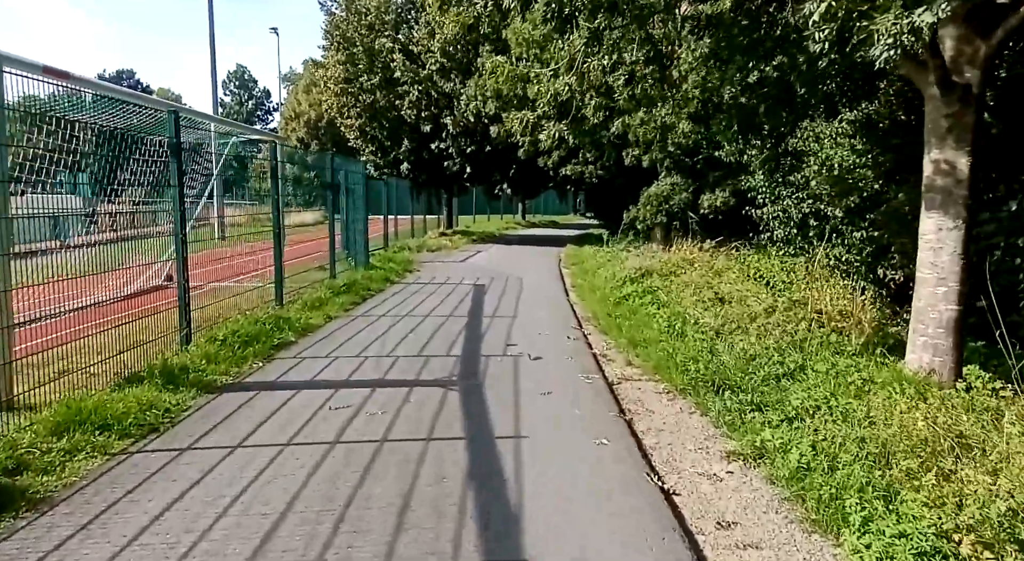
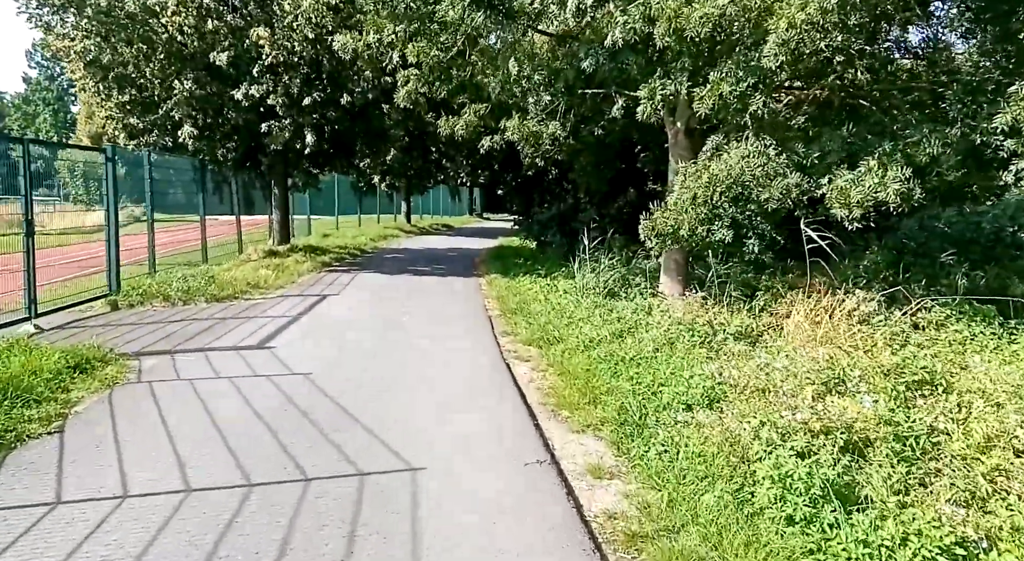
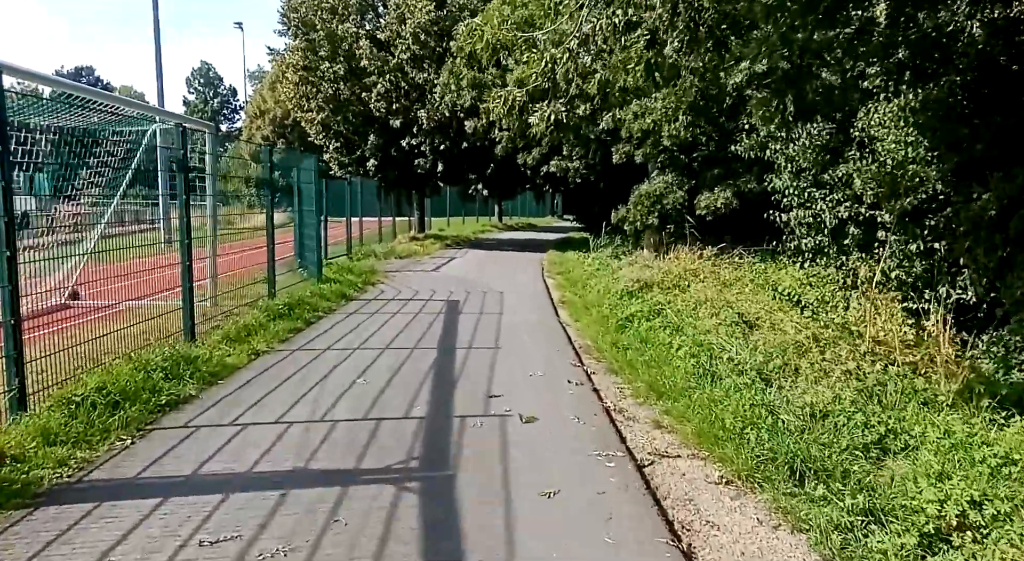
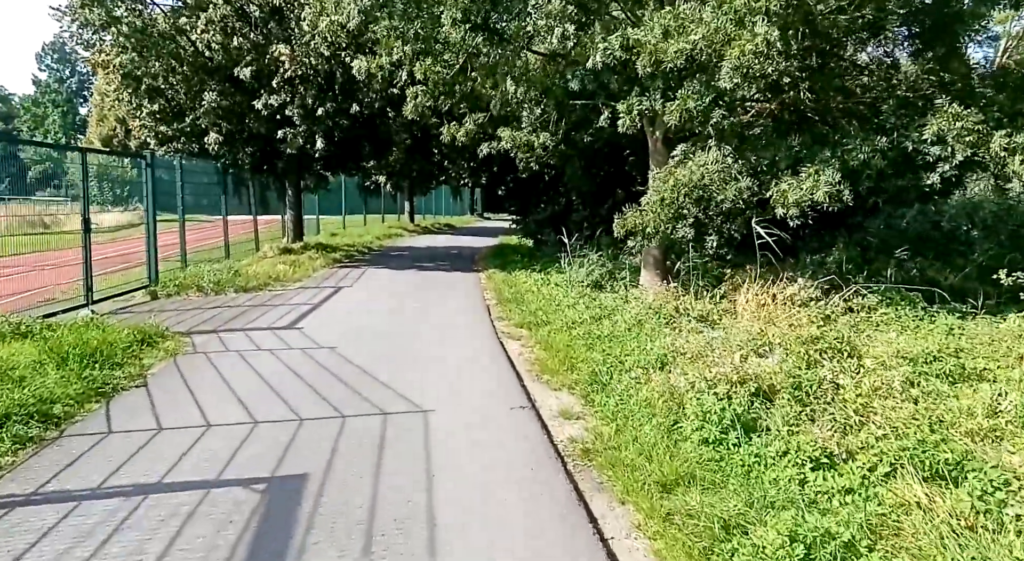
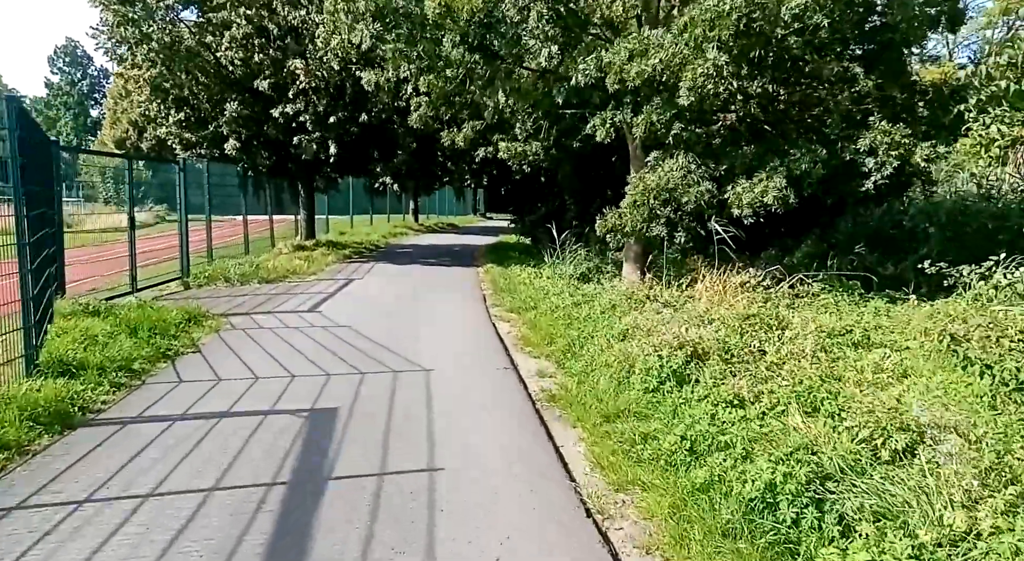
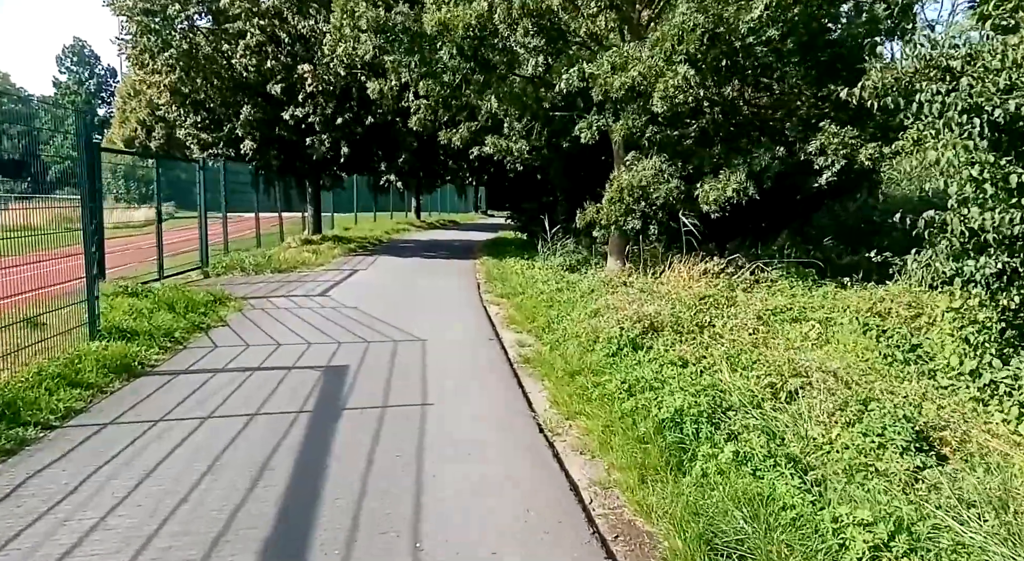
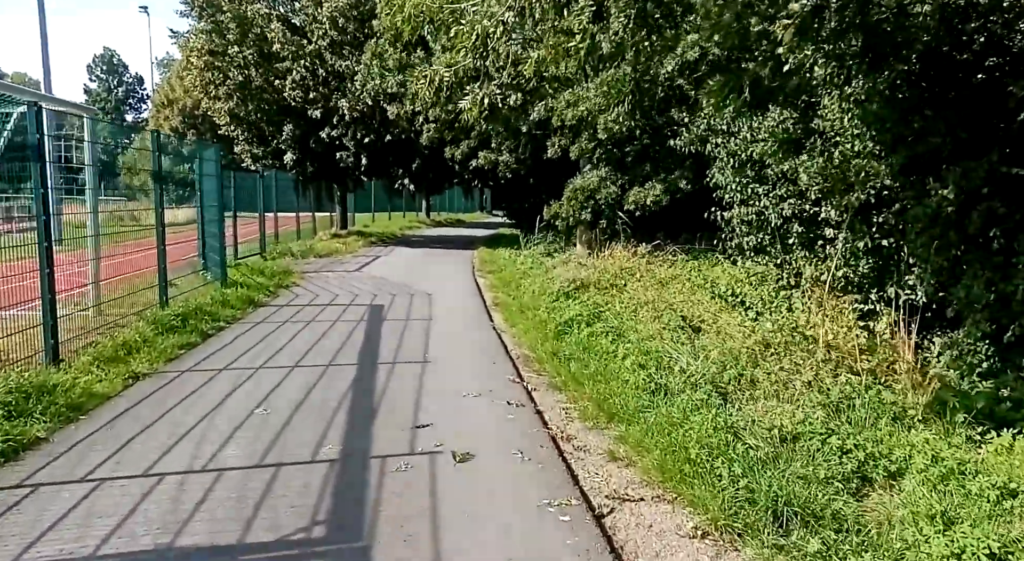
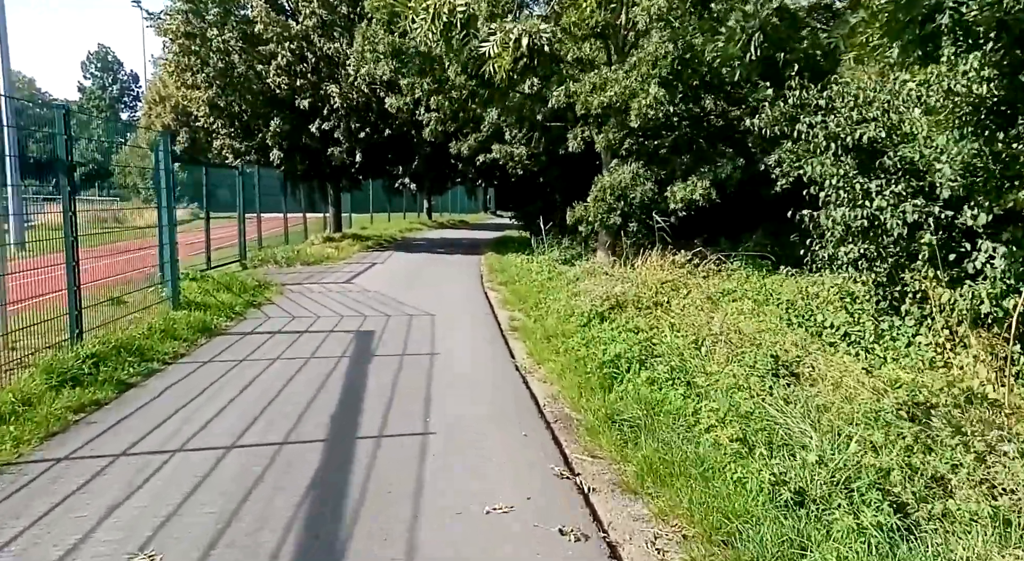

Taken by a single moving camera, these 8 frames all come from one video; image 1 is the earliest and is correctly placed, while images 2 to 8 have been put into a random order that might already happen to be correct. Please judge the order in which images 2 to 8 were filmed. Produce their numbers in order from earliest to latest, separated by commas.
3, 7, 8, 6, 5, 4, 2
